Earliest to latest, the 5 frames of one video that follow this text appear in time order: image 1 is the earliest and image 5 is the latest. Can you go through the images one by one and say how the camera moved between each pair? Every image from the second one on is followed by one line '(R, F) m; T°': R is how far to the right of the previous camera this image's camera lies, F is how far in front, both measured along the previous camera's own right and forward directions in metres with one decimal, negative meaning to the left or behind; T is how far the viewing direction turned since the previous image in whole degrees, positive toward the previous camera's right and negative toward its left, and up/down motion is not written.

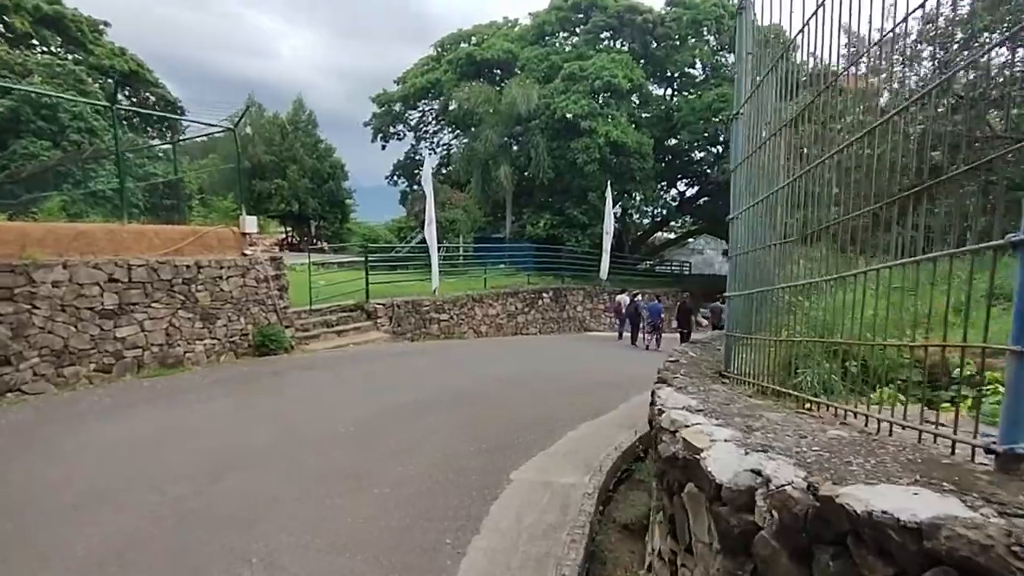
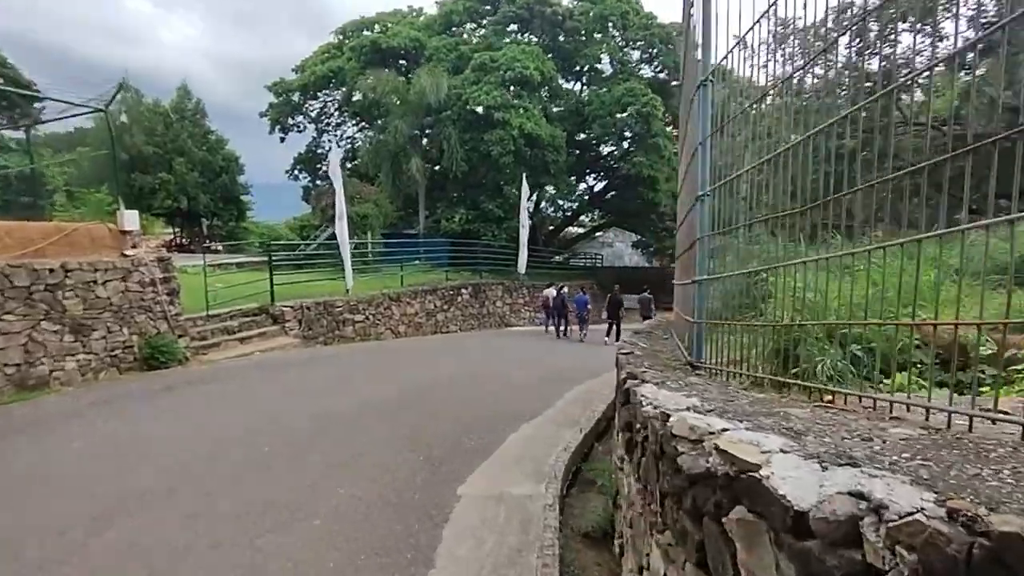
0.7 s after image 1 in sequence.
(-0.3, +0.6) m; +9°
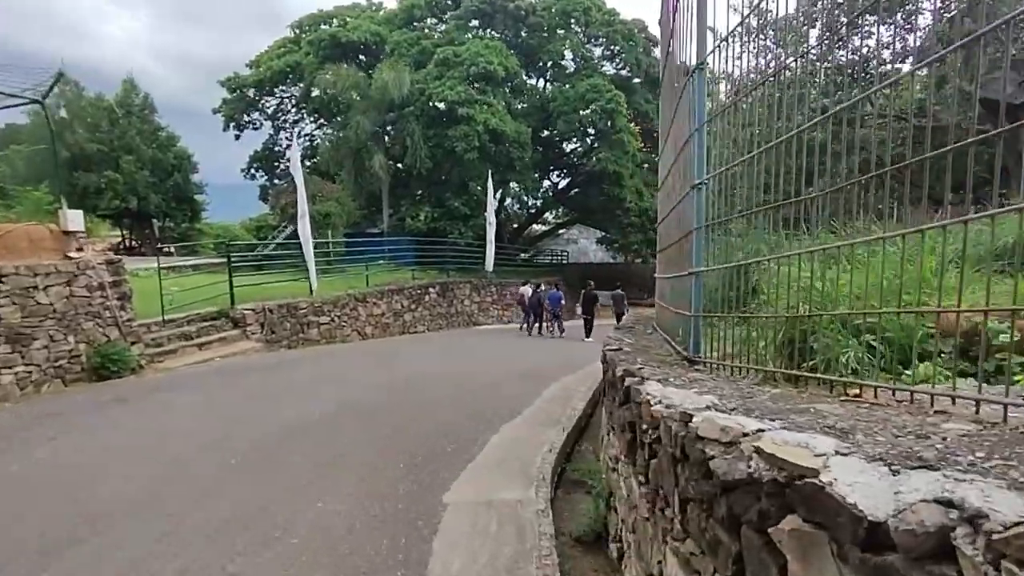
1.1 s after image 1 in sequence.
(-0.2, +0.2) m; +4°
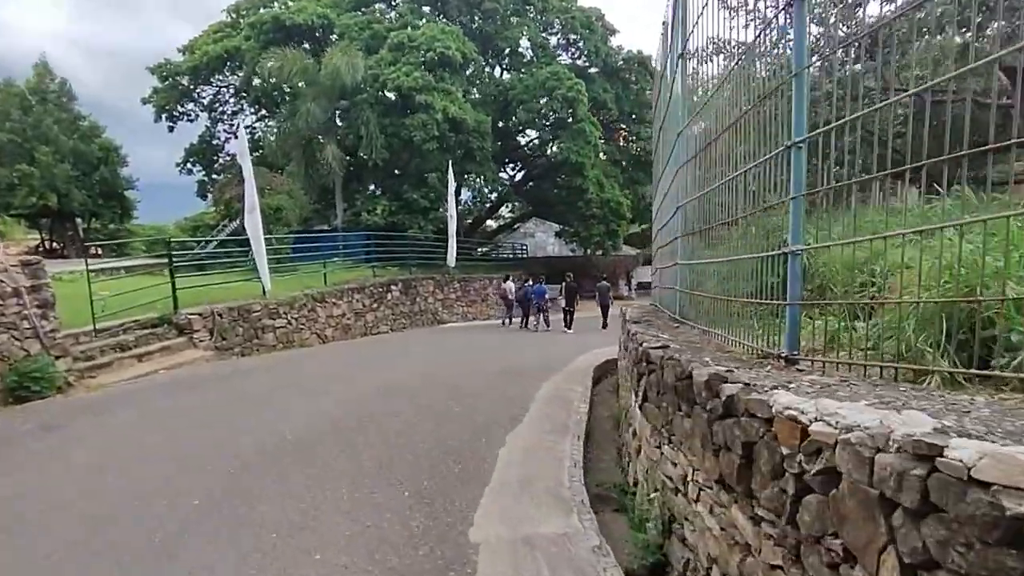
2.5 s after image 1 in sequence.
(-0.5, +0.8) m; +5°
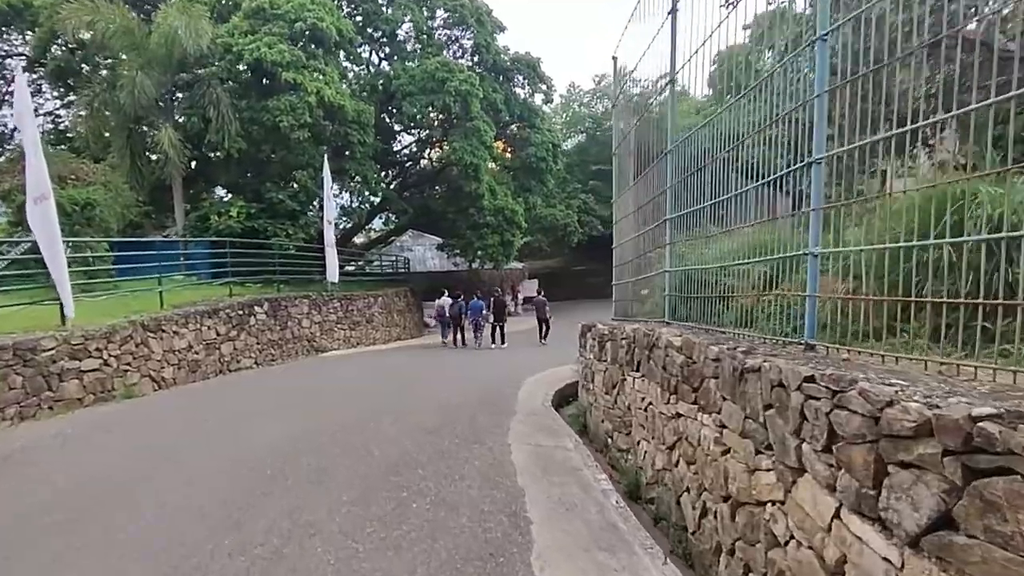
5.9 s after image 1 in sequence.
(-0.9, +2.7) m; +14°
